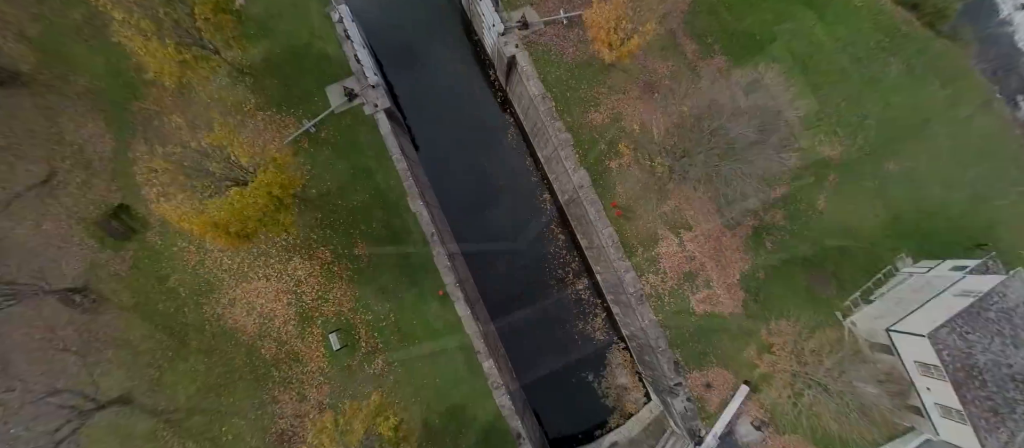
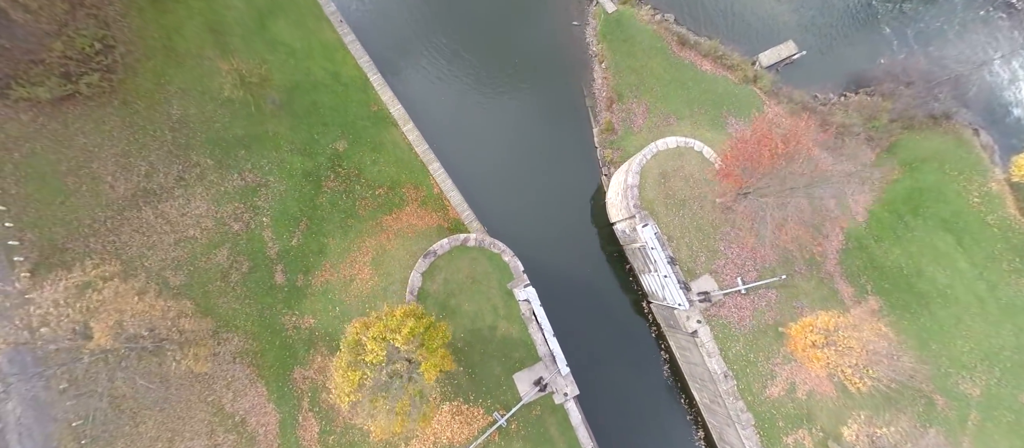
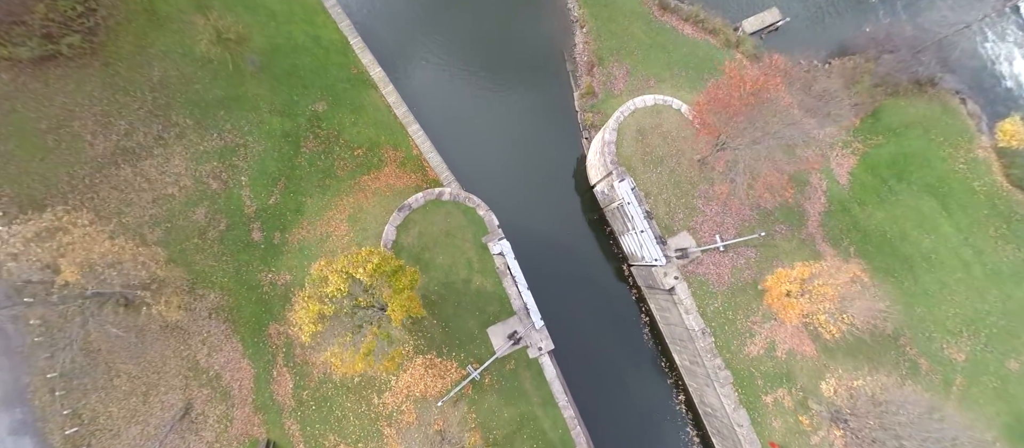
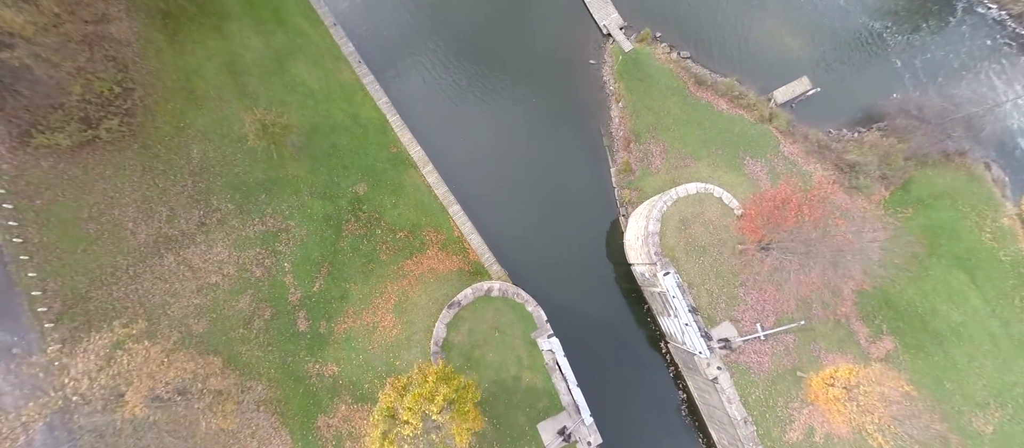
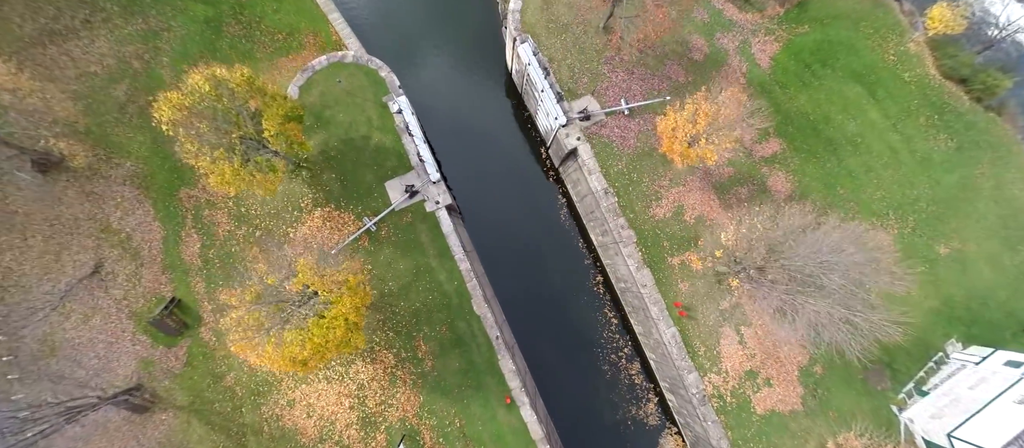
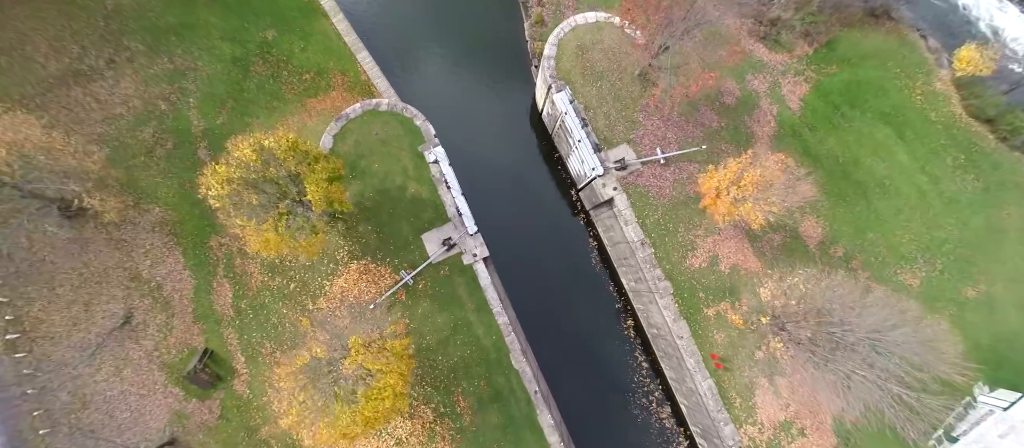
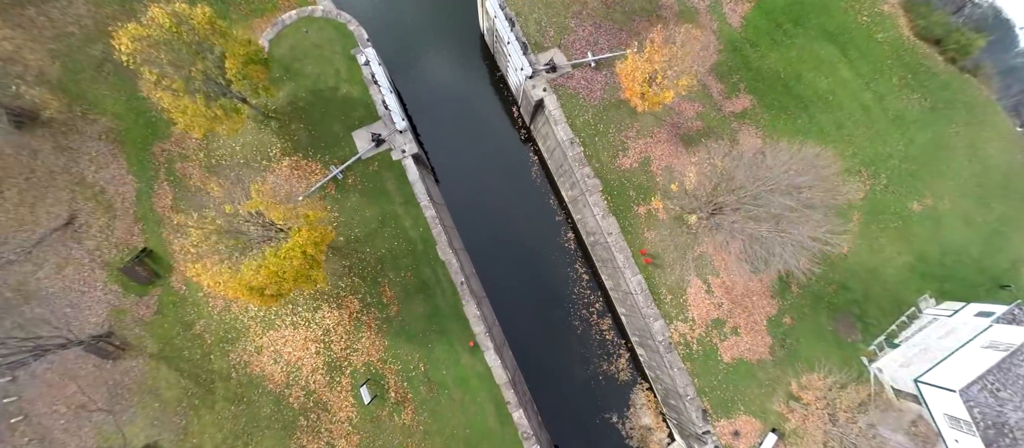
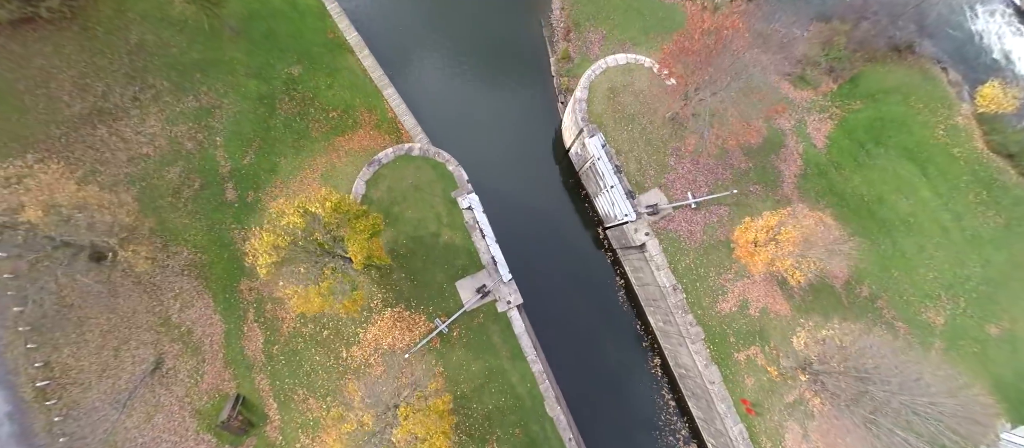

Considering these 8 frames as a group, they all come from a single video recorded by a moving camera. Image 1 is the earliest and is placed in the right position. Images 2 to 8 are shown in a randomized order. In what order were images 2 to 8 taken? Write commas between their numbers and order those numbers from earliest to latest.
7, 5, 6, 8, 3, 2, 4
